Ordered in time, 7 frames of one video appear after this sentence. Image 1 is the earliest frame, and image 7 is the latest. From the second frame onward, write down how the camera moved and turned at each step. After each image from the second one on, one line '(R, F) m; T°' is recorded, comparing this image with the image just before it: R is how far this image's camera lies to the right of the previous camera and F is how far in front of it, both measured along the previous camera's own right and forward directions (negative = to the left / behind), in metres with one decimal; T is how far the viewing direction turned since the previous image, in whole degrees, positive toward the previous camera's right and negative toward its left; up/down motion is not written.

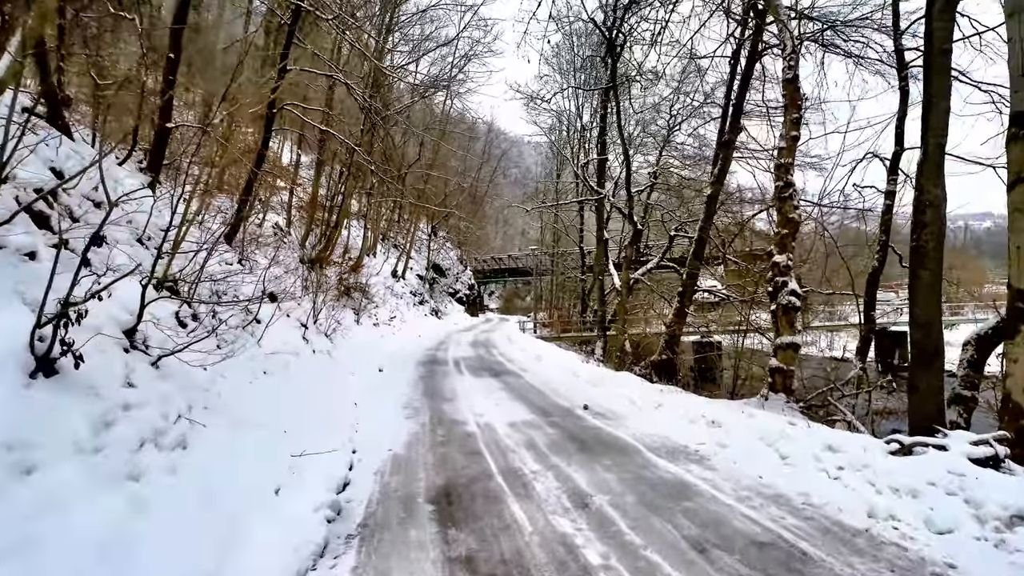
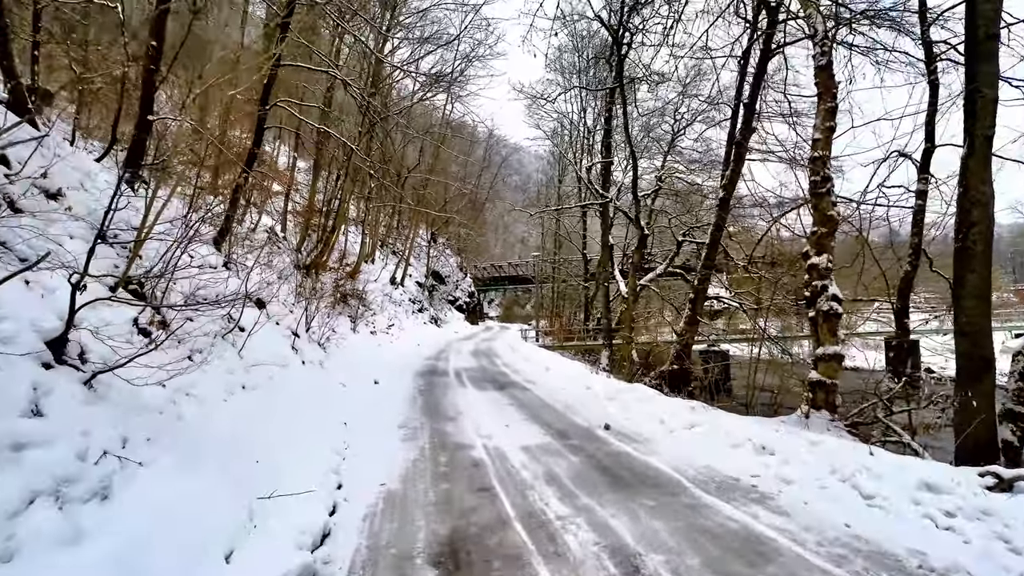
(-0.1, +0.7) m; 0°
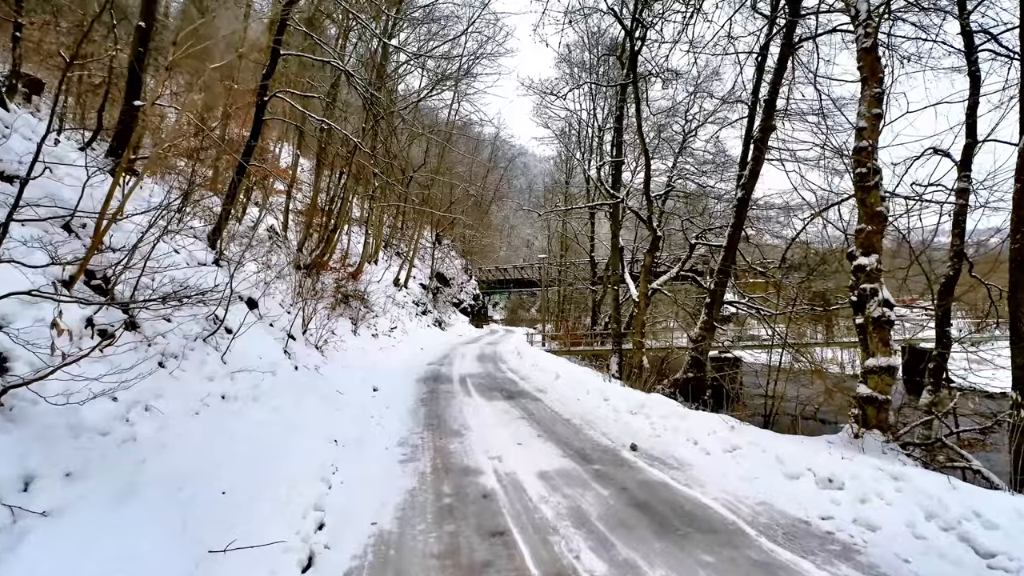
(-0.1, +0.6) m; 0°
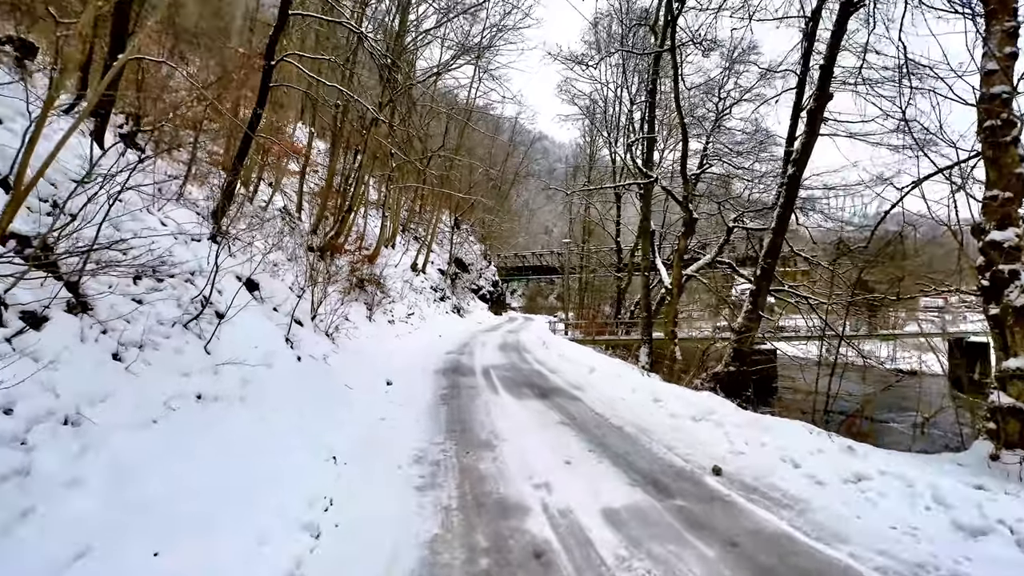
(-0.2, +1.1) m; -2°
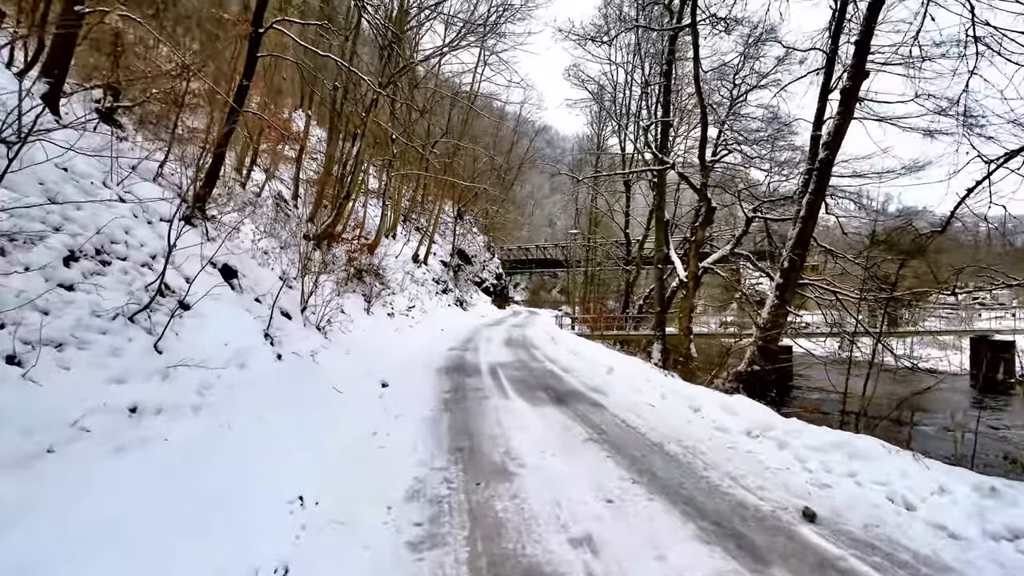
(-0.1, +0.9) m; 0°
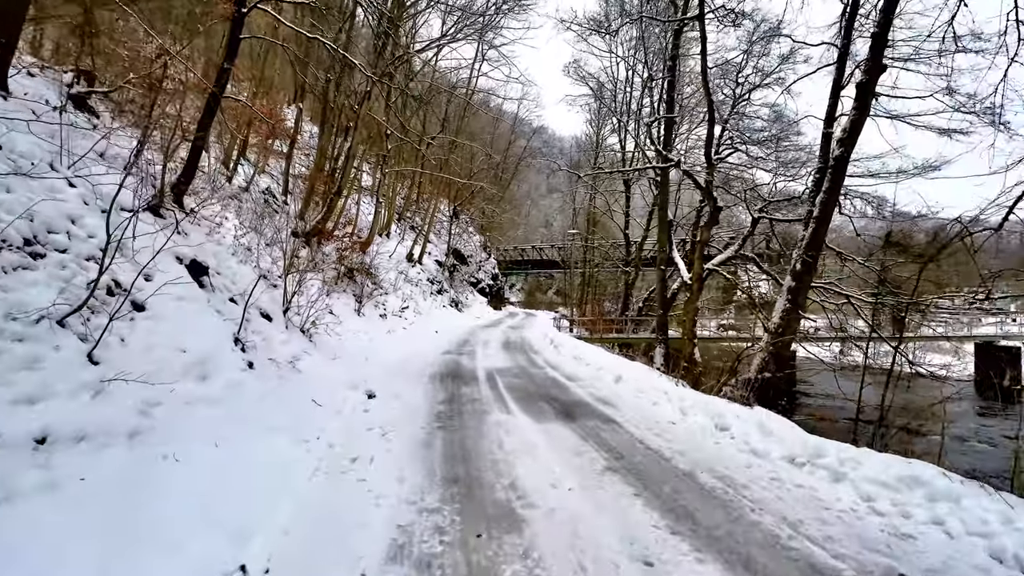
(-0.1, +0.6) m; +1°
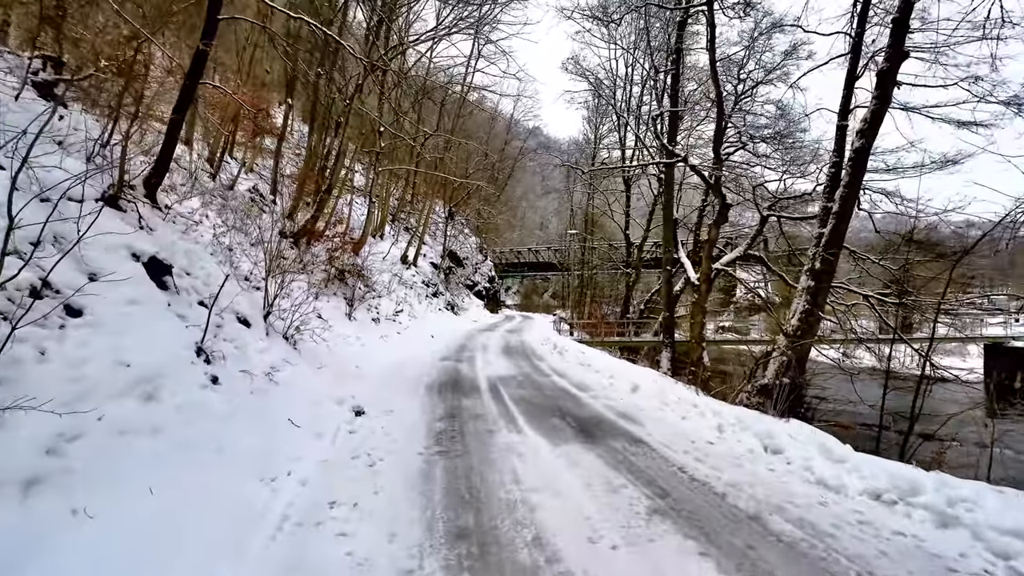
(-0.1, +0.7) m; +1°
